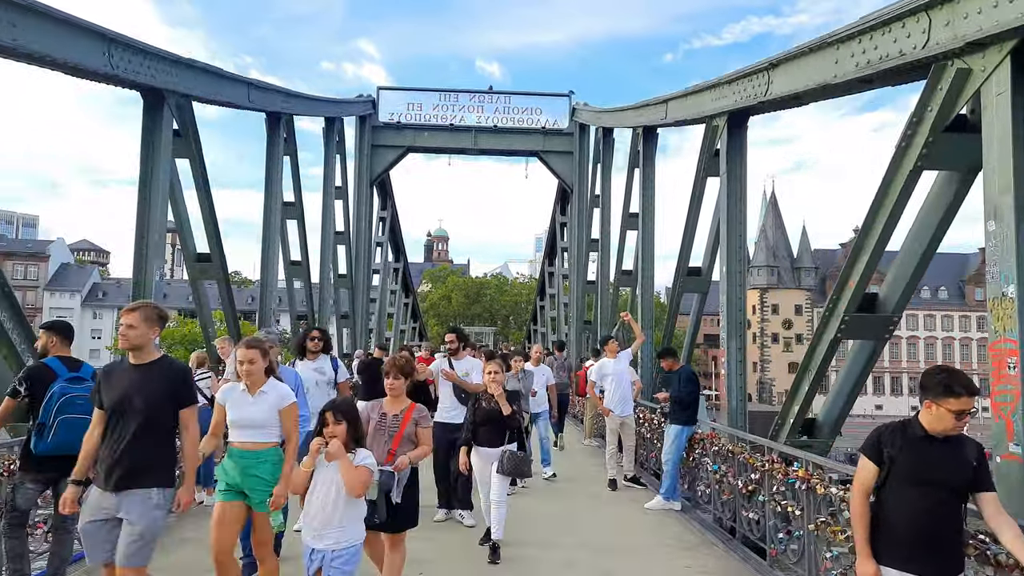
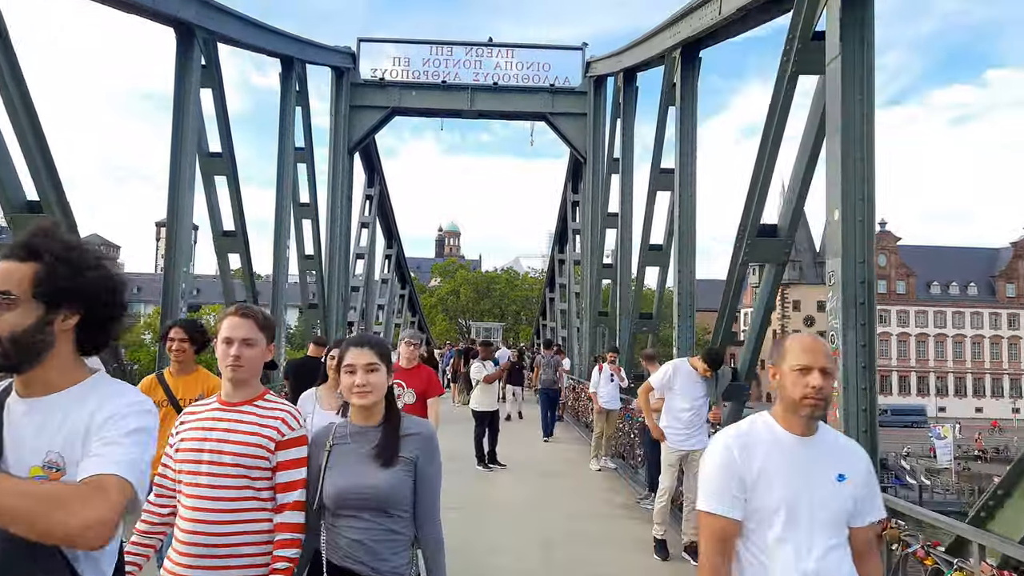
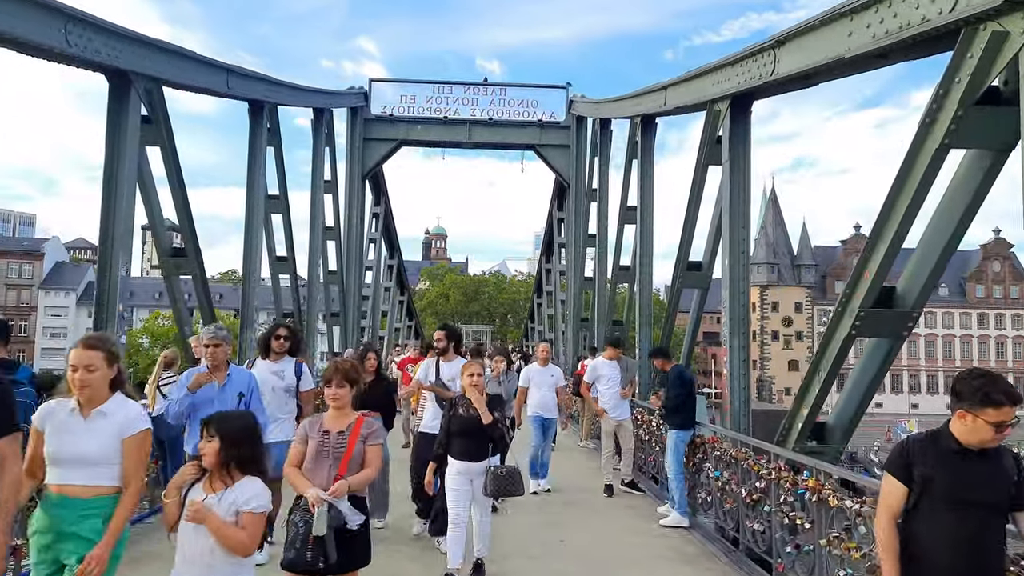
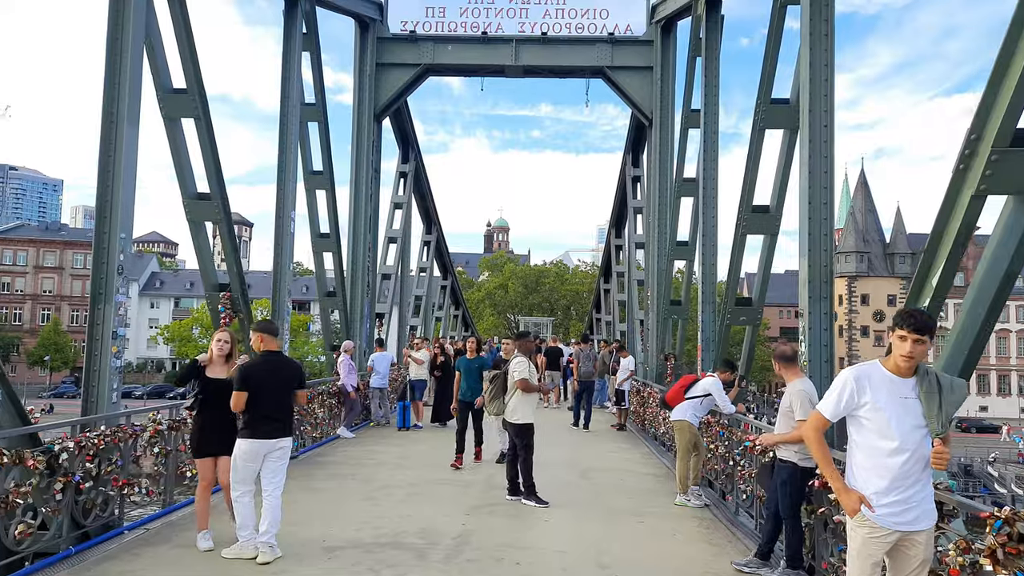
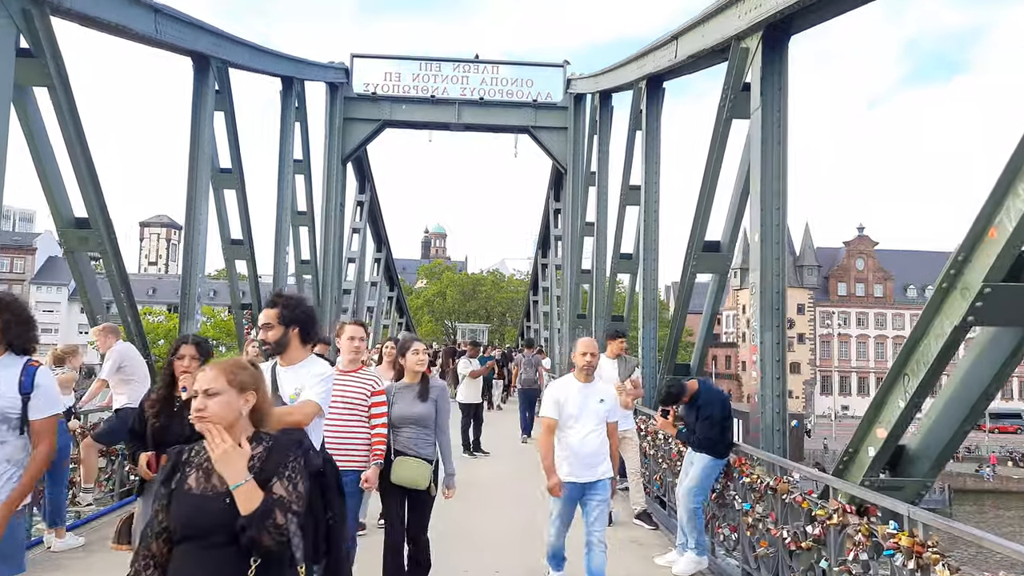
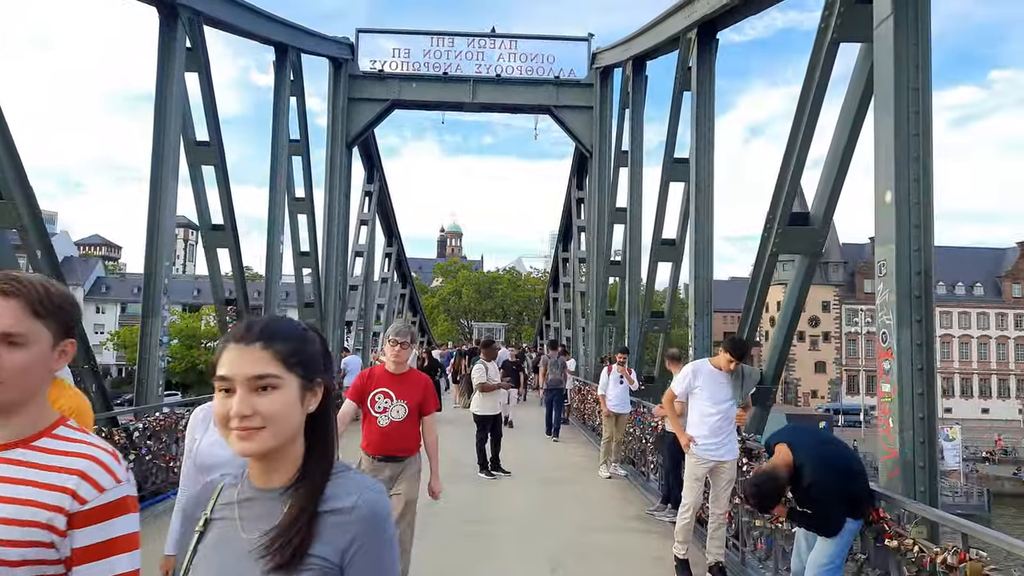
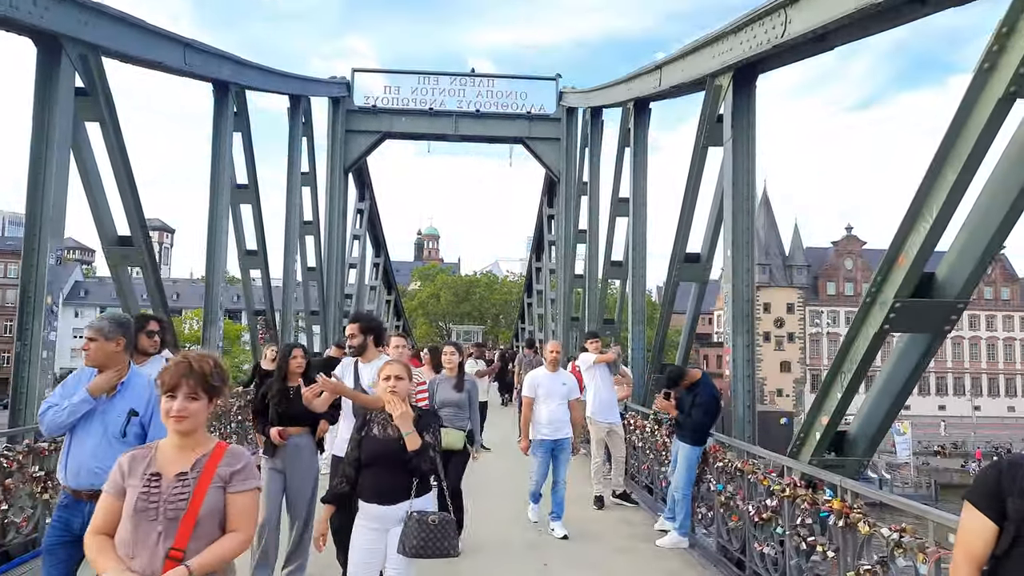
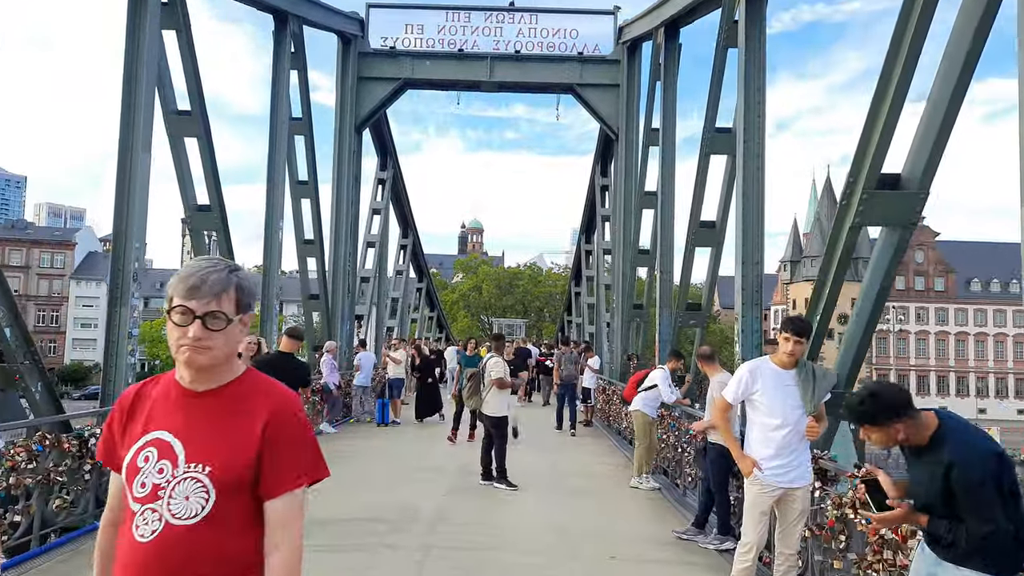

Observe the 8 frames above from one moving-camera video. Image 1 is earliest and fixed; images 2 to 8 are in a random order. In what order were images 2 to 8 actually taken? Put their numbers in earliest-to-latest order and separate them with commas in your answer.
3, 7, 5, 2, 6, 8, 4
